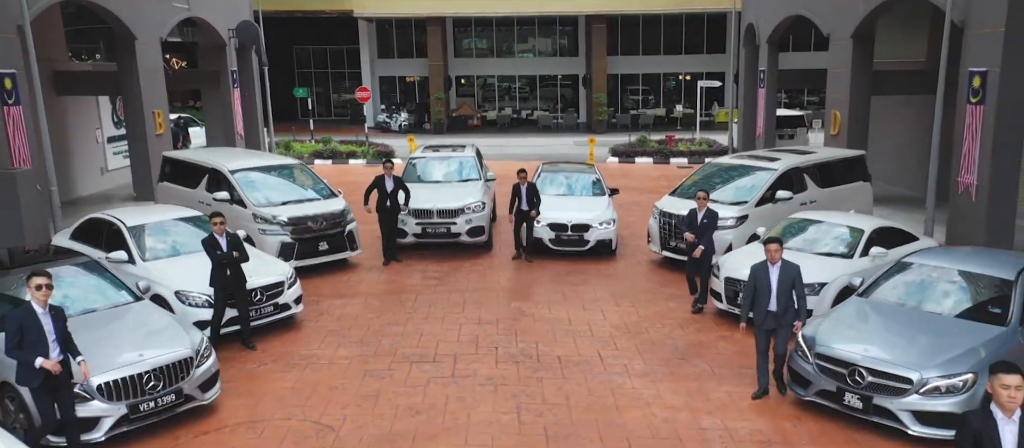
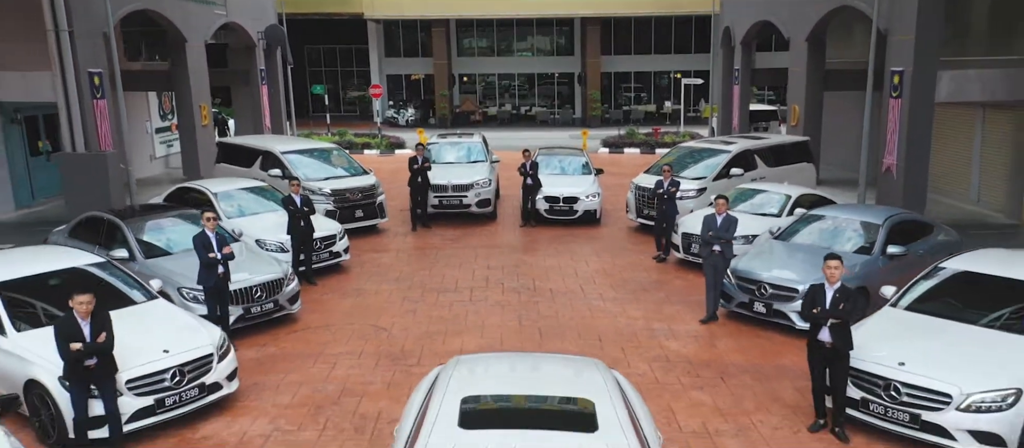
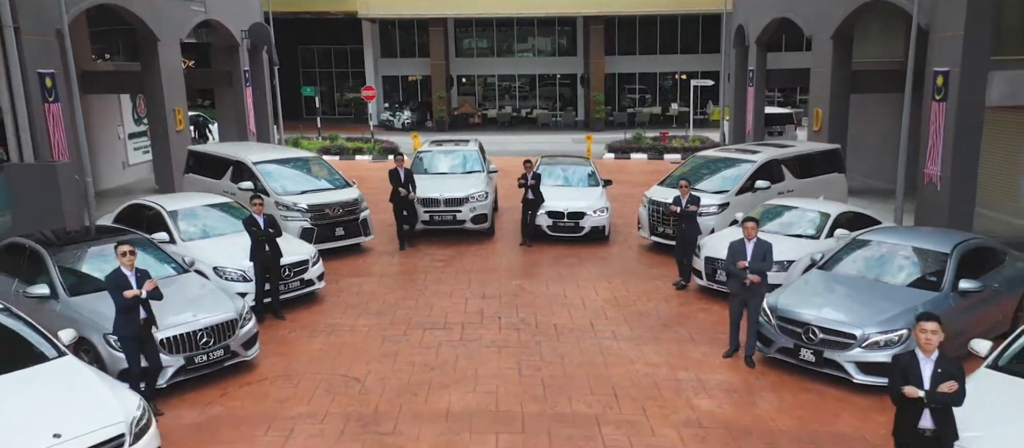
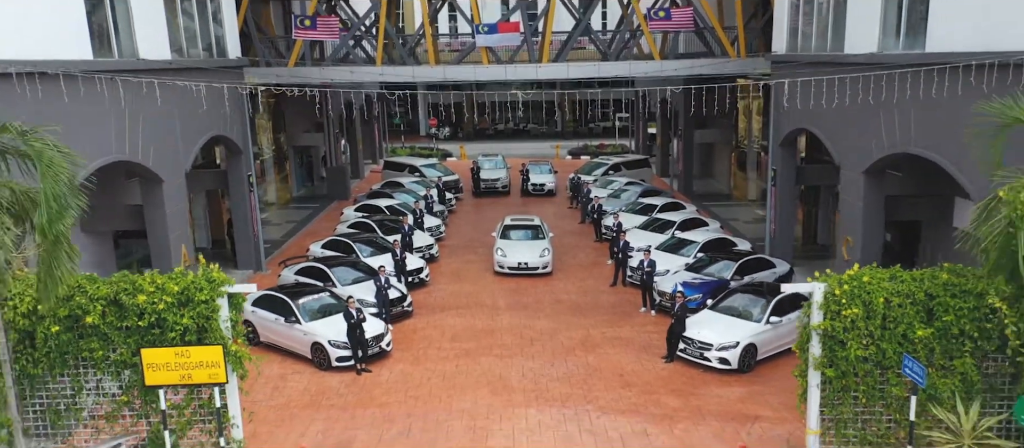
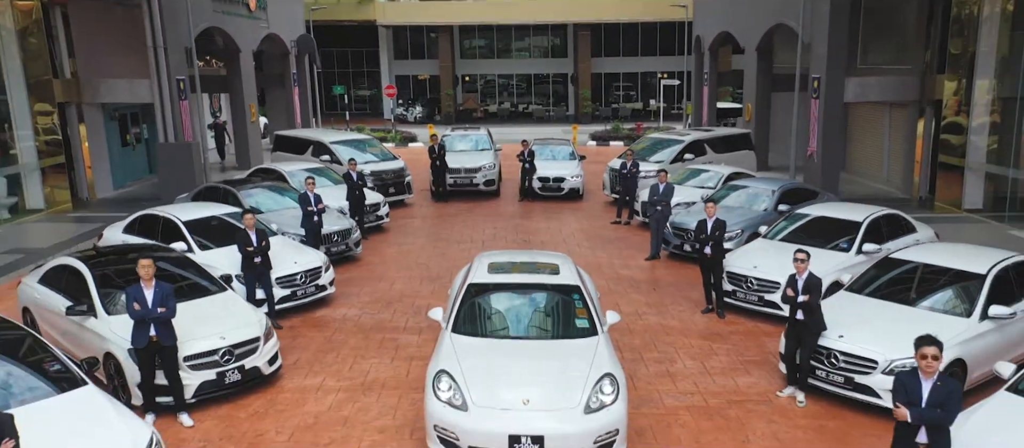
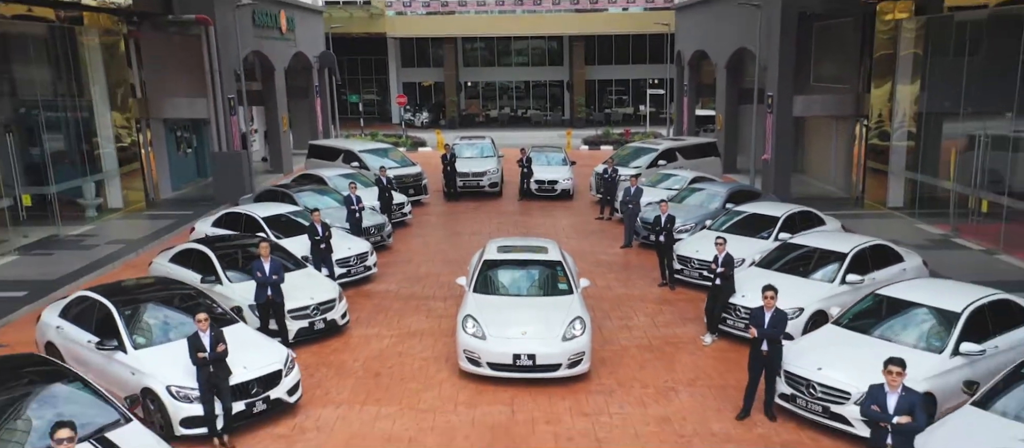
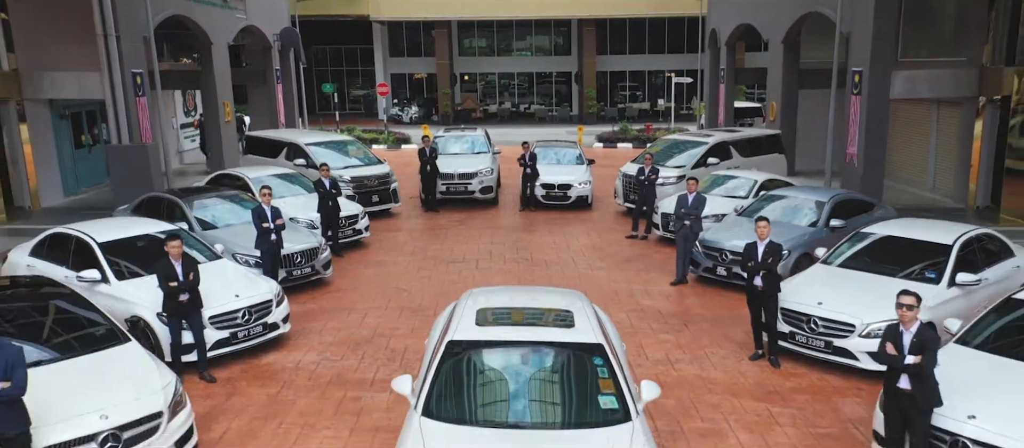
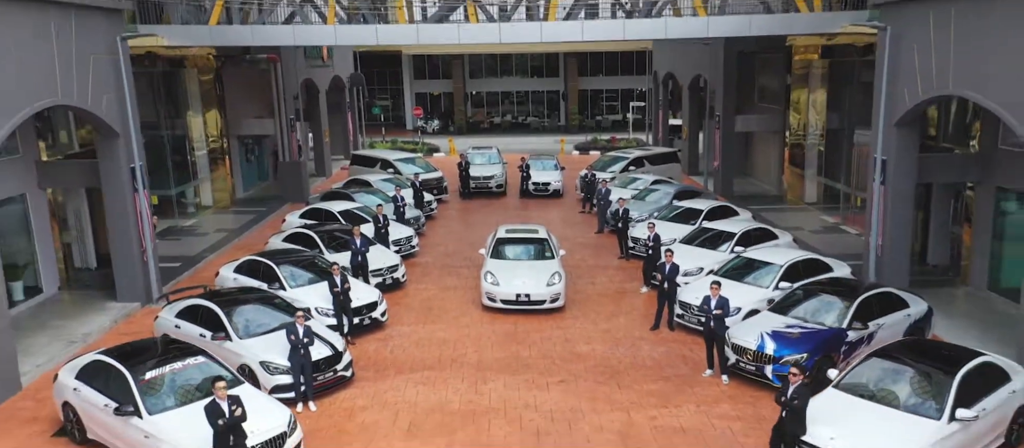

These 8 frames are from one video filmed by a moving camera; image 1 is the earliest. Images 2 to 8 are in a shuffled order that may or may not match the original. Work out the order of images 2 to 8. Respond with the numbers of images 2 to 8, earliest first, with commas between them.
3, 2, 7, 5, 6, 8, 4
